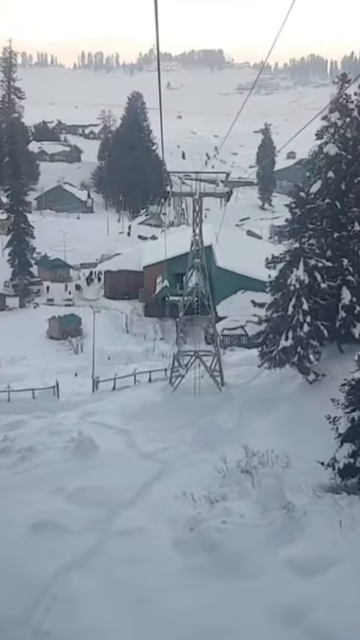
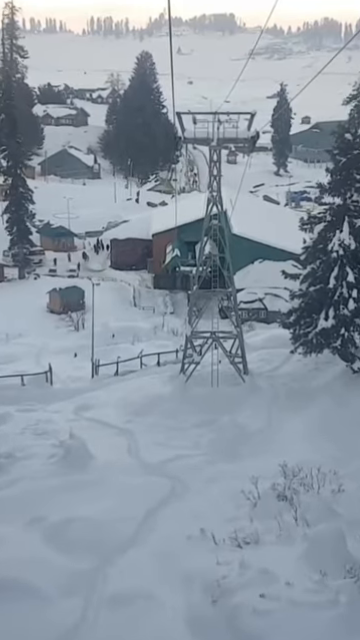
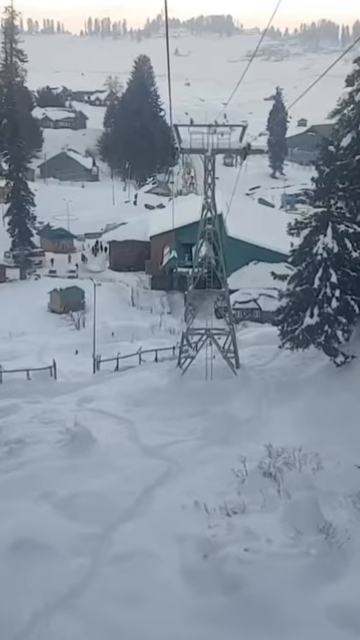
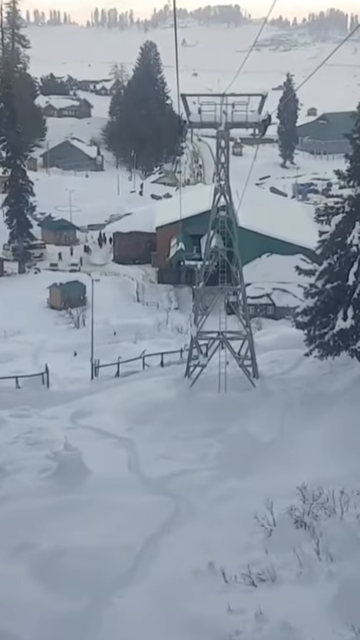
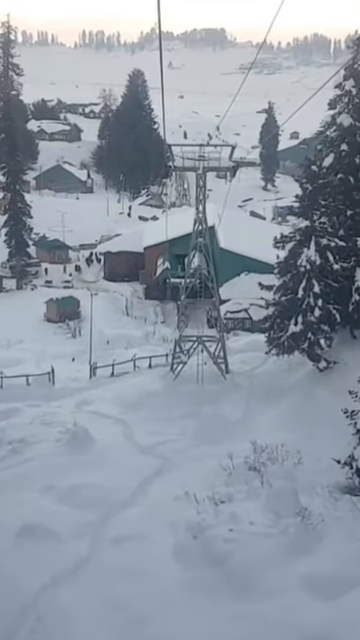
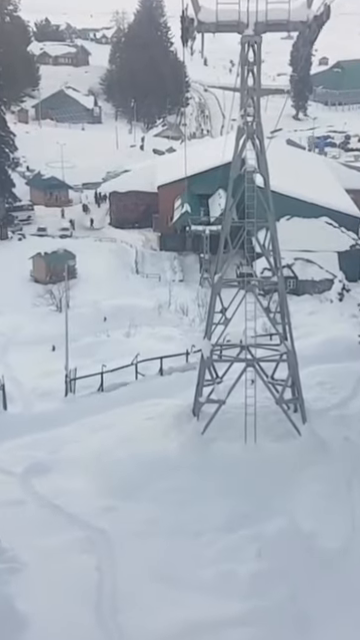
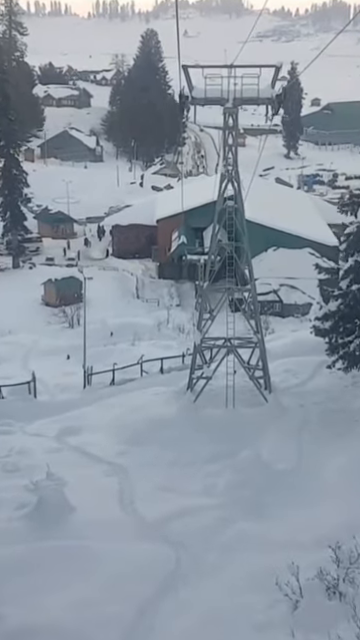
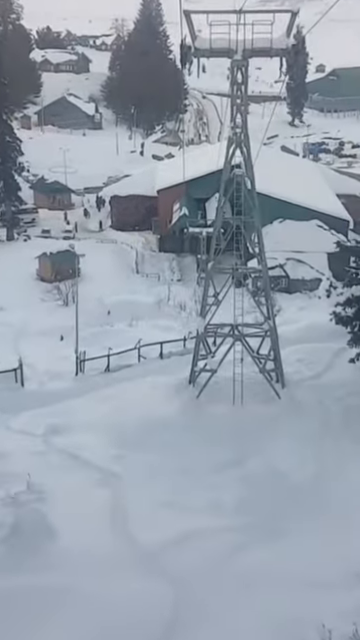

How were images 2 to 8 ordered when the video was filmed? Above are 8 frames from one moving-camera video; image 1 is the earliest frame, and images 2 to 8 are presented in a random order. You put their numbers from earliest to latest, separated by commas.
5, 3, 2, 4, 7, 8, 6
